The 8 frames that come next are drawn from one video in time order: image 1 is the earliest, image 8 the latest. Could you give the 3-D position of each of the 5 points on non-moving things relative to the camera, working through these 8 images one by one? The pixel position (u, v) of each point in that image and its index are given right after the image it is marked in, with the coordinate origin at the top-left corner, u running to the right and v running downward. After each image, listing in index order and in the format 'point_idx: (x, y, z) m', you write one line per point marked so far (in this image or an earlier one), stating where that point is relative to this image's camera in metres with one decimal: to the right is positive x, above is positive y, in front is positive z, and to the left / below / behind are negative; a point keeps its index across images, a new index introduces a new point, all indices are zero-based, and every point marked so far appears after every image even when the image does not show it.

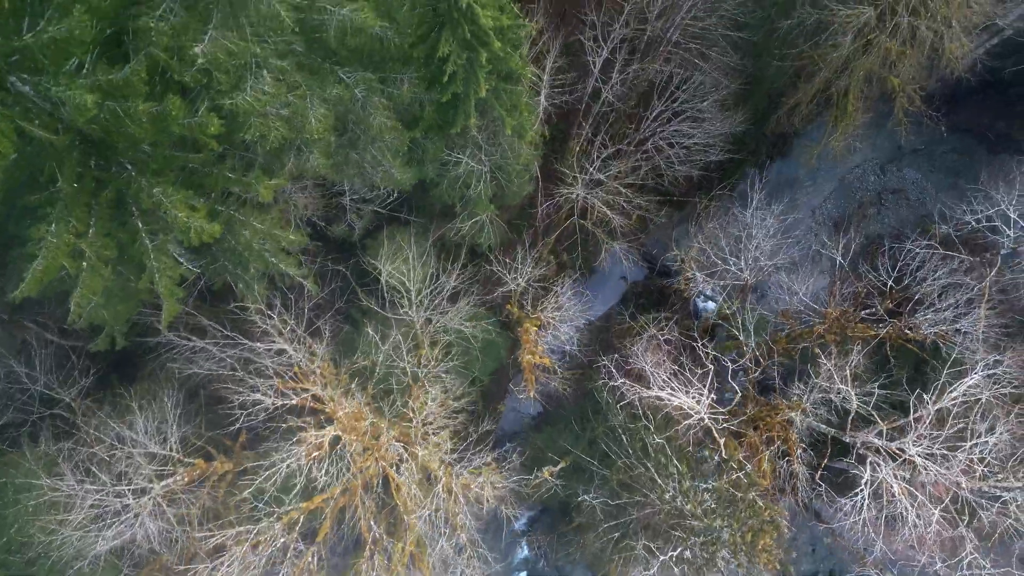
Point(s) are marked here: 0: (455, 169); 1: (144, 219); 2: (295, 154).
0: (-0.8, +2.0, +11.8) m
1: (-4.4, +0.8, +8.9) m
2: (-2.8, +1.7, +9.6) m
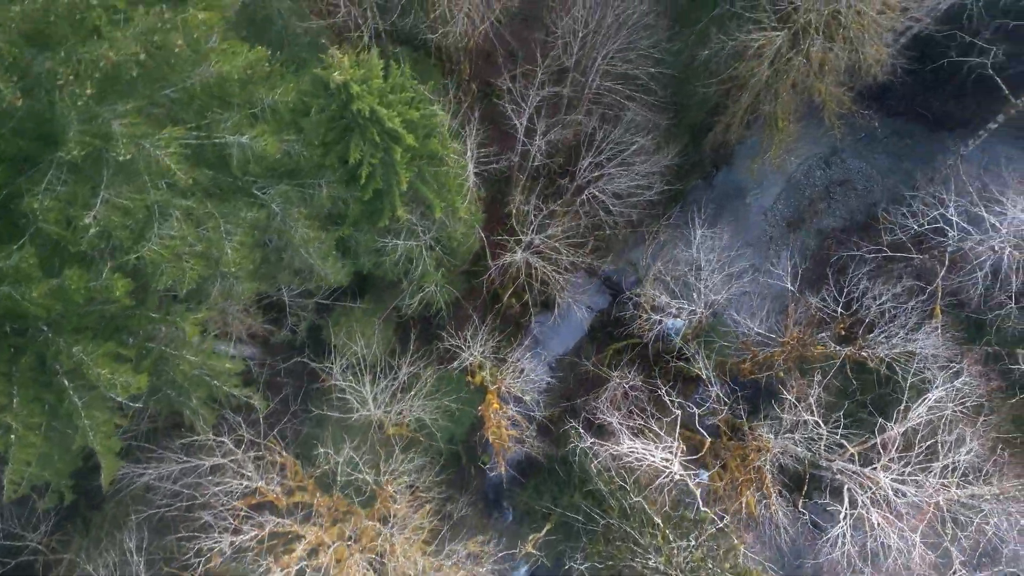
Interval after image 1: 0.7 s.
0: (-1.8, +0.6, +11.6) m
1: (-5.1, -1.0, +8.6) m
2: (-3.7, +0.1, +9.3) m
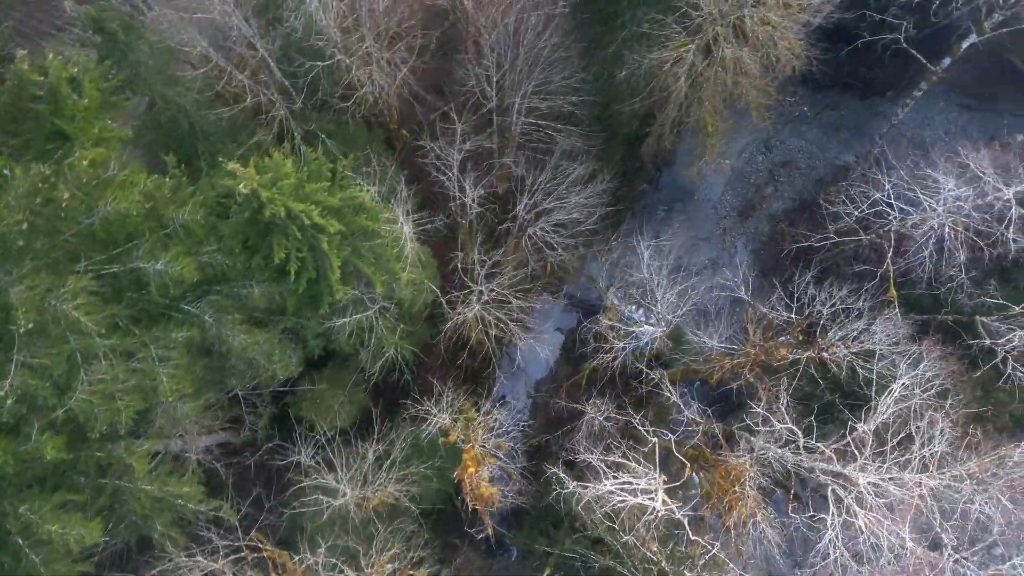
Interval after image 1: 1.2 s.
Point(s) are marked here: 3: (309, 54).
0: (-2.6, -0.6, +11.4) m
1: (-5.5, -2.8, +8.3) m
2: (-4.2, -1.4, +9.1) m
3: (-3.3, +3.7, +11.9) m
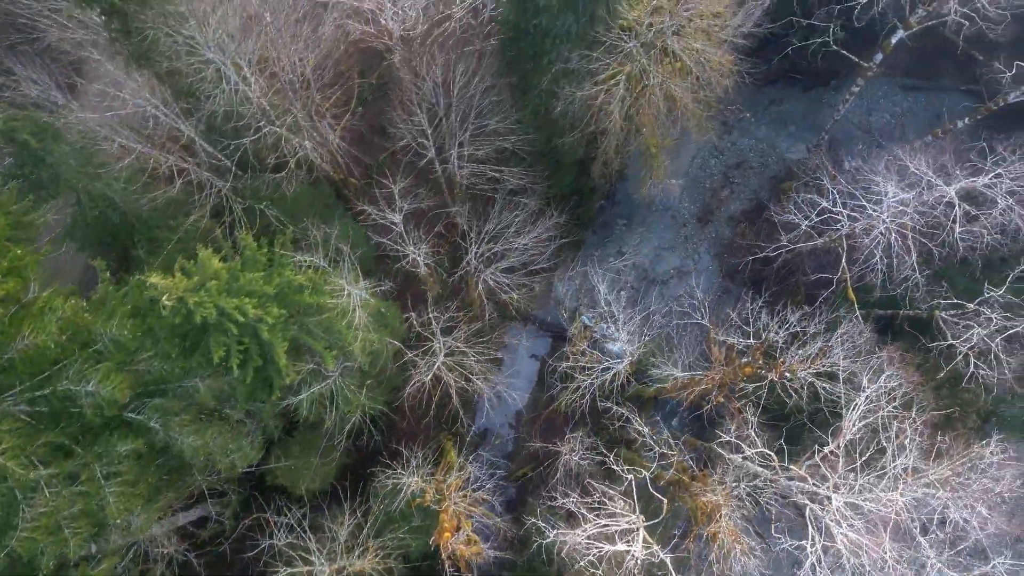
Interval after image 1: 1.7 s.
0: (-3.2, -1.7, +11.2) m
1: (-5.7, -4.2, +8.0) m
2: (-4.7, -2.7, +8.8) m
3: (-4.3, +2.4, +11.6) m
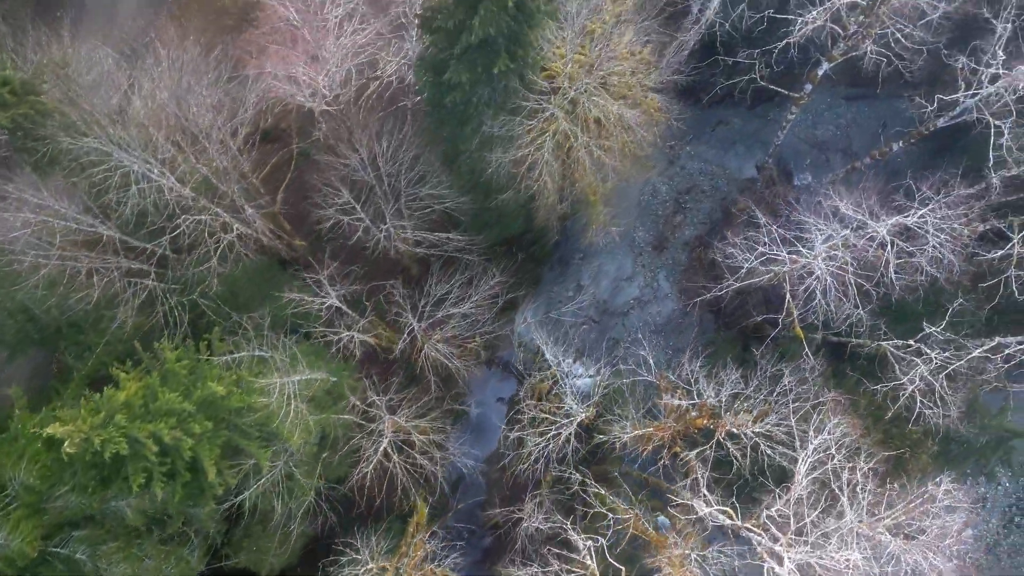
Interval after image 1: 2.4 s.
0: (-3.9, -3.1, +10.9) m
1: (-6.2, -5.8, +7.7) m
2: (-5.3, -4.3, +8.5) m
3: (-5.5, +0.9, +11.4) m
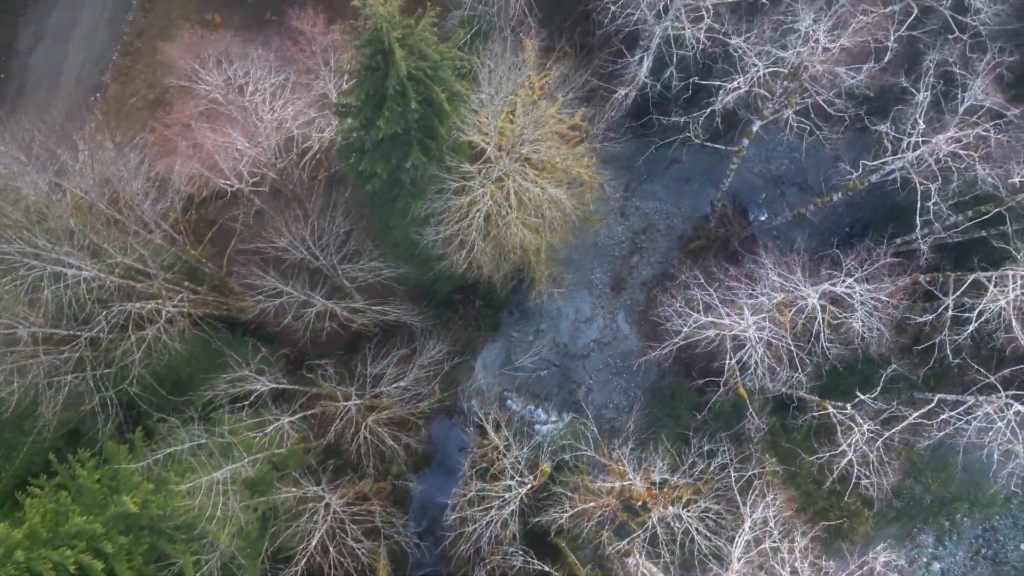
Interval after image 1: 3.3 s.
0: (-4.9, -4.5, +10.7) m
1: (-7.0, -7.3, +7.5) m
2: (-6.1, -5.7, +8.3) m
3: (-6.5, -0.6, +11.2) m
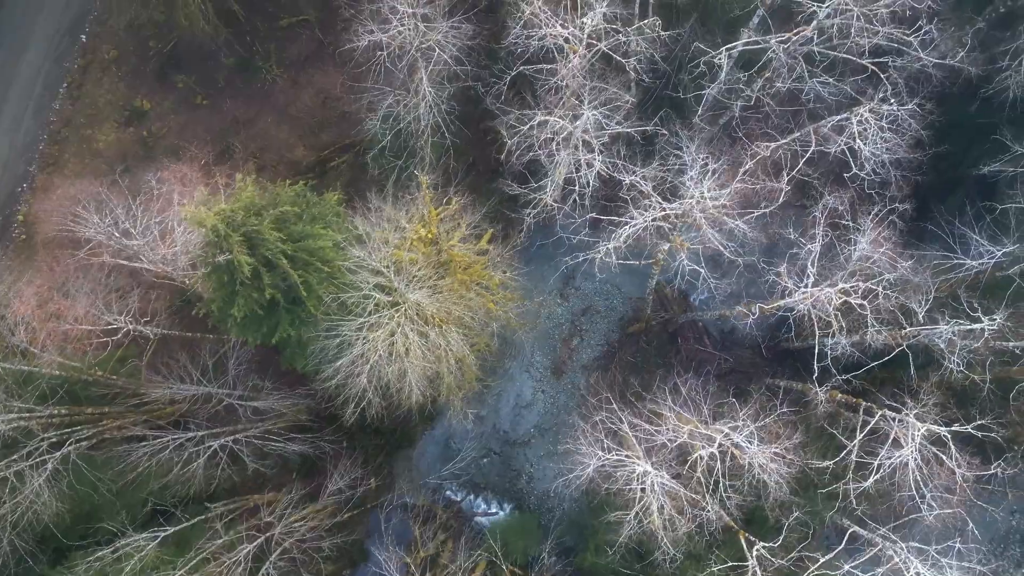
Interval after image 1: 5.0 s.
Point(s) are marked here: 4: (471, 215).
0: (-6.4, -6.9, +10.2) m
1: (-8.4, -9.6, +6.9) m
2: (-7.6, -8.0, +7.8) m
3: (-8.1, -2.9, +10.8) m
4: (-0.8, +1.2, +12.6) m
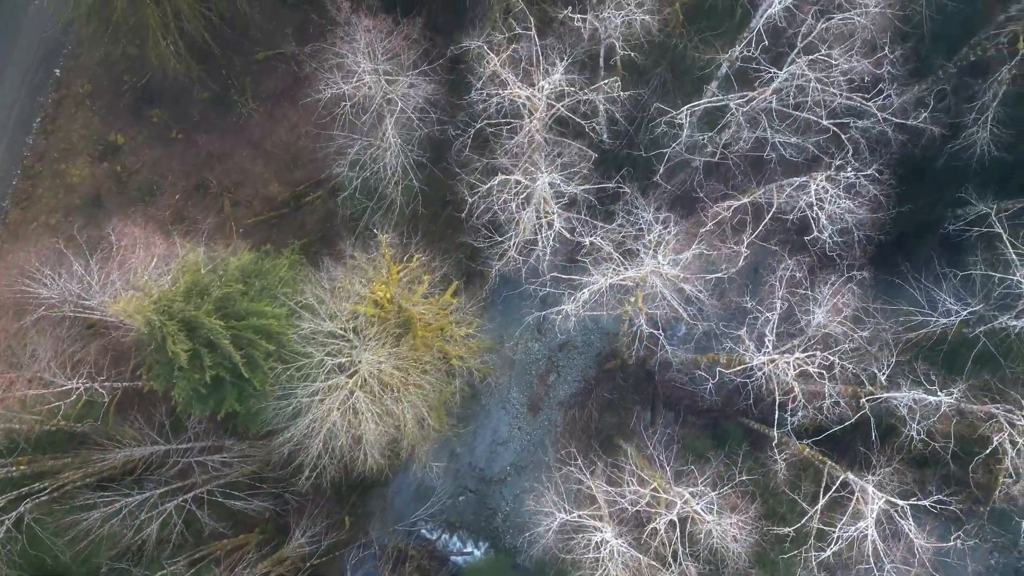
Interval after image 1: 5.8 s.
0: (-7.0, -7.8, +10.1) m
1: (-9.0, -10.5, +6.7) m
2: (-8.2, -8.9, +7.6) m
3: (-8.8, -3.9, +10.6) m
4: (-1.4, +0.2, +12.5) m
